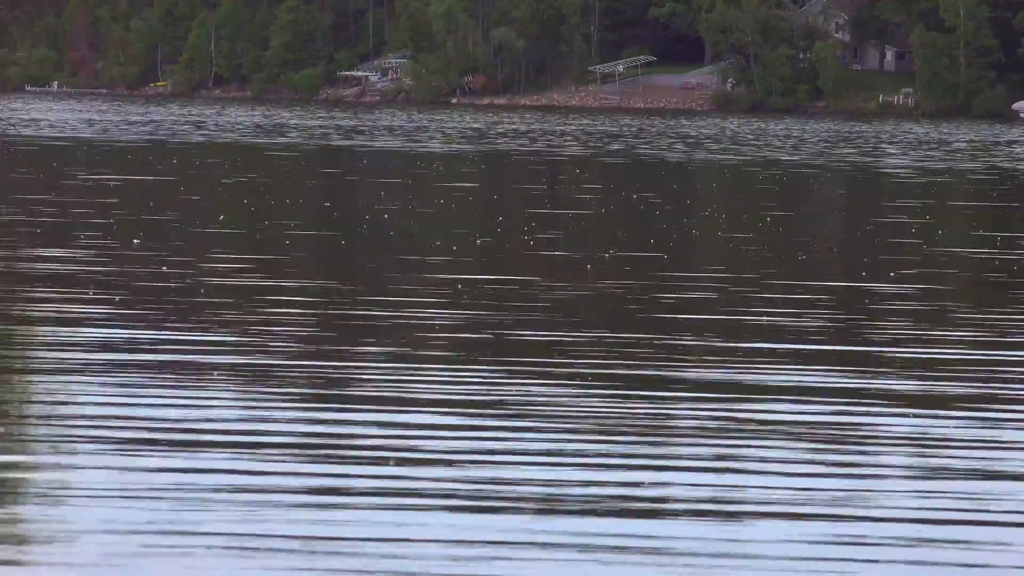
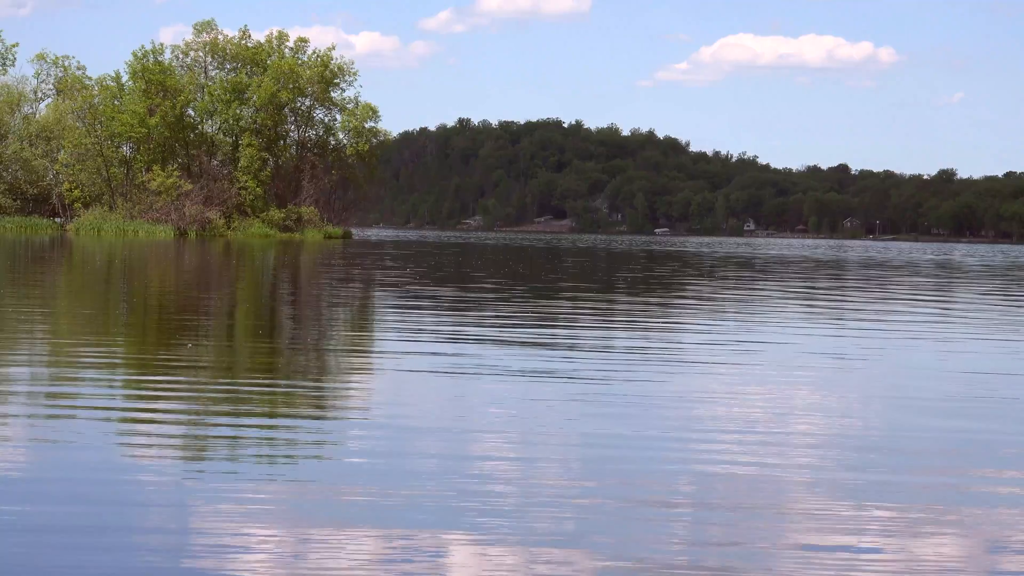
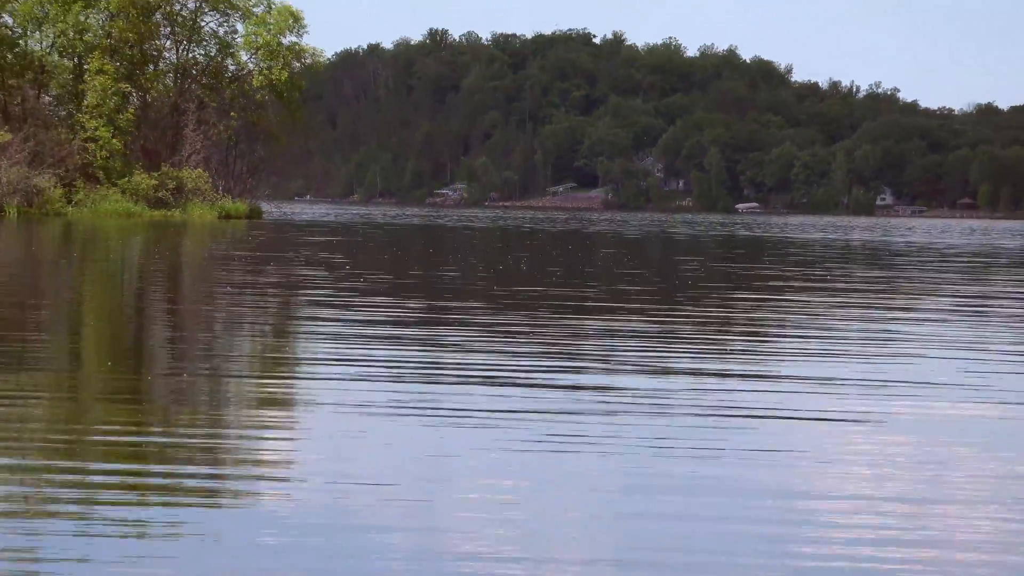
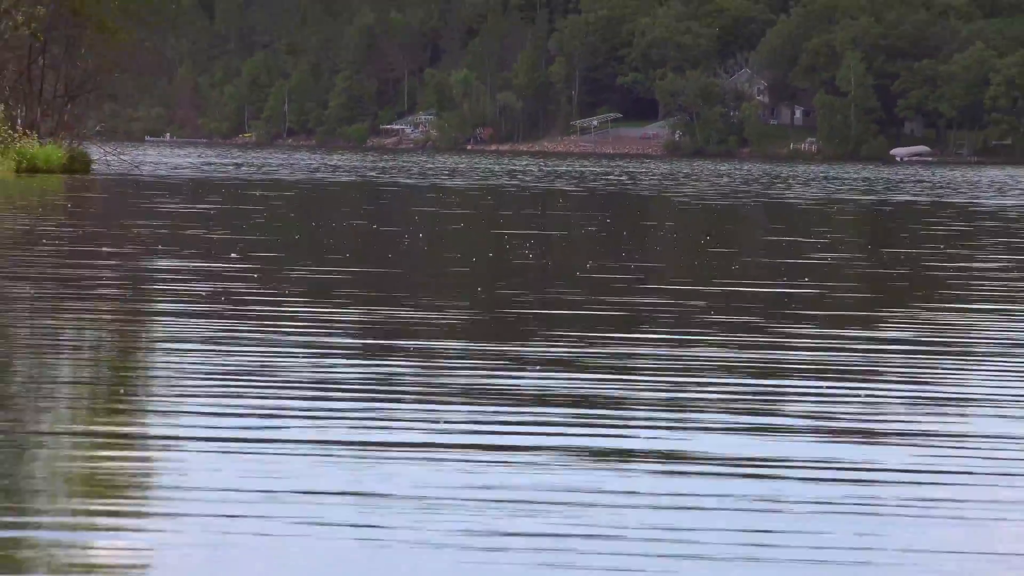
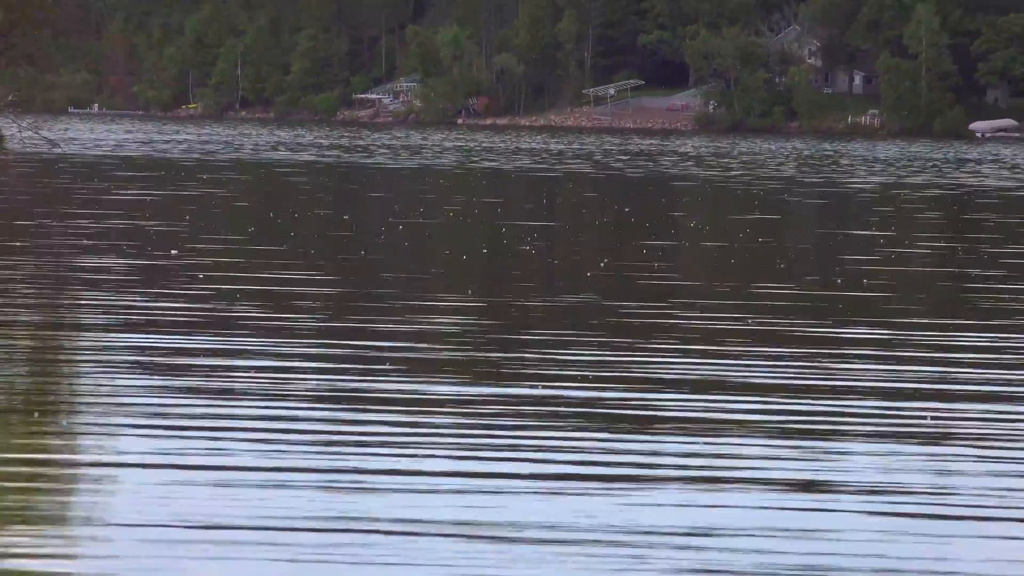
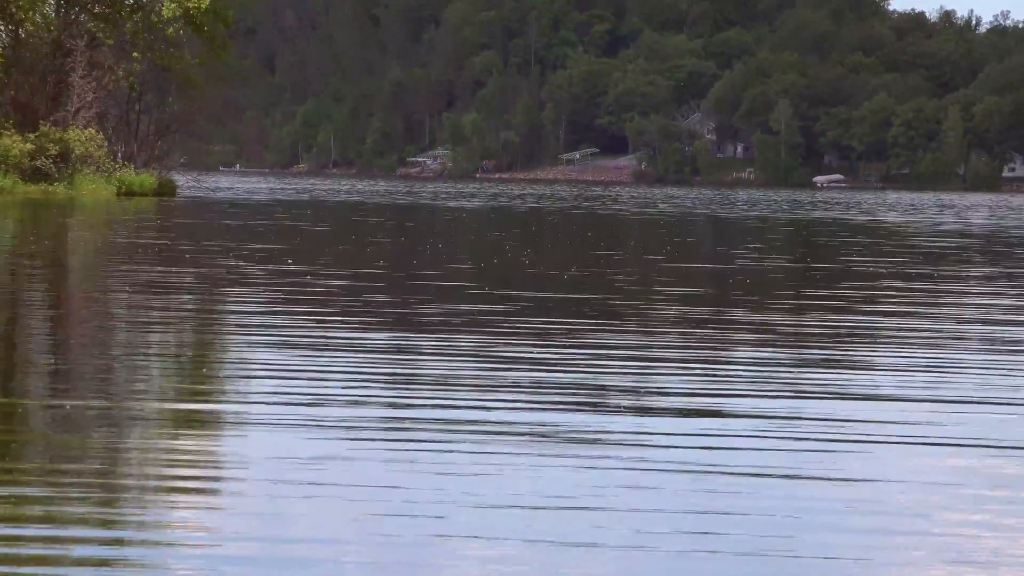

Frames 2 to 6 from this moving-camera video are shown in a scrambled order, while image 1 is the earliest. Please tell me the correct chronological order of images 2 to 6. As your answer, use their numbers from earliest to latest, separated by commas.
5, 4, 6, 3, 2
